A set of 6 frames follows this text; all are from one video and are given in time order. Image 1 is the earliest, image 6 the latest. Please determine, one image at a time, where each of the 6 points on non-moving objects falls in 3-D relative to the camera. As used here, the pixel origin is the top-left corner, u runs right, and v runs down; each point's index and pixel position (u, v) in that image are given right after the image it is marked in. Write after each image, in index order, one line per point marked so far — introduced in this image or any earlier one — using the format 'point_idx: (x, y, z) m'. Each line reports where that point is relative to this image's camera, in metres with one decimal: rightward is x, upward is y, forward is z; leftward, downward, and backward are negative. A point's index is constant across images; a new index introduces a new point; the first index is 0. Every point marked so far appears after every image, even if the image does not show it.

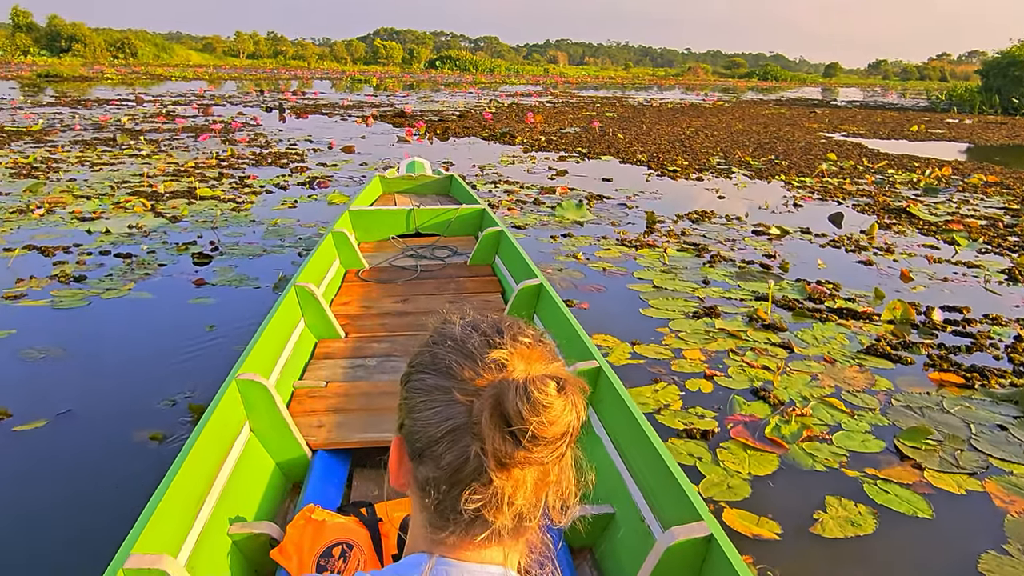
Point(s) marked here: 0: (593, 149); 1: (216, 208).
0: (+1.2, +2.0, +11.8) m
1: (-2.4, +0.7, +6.6) m
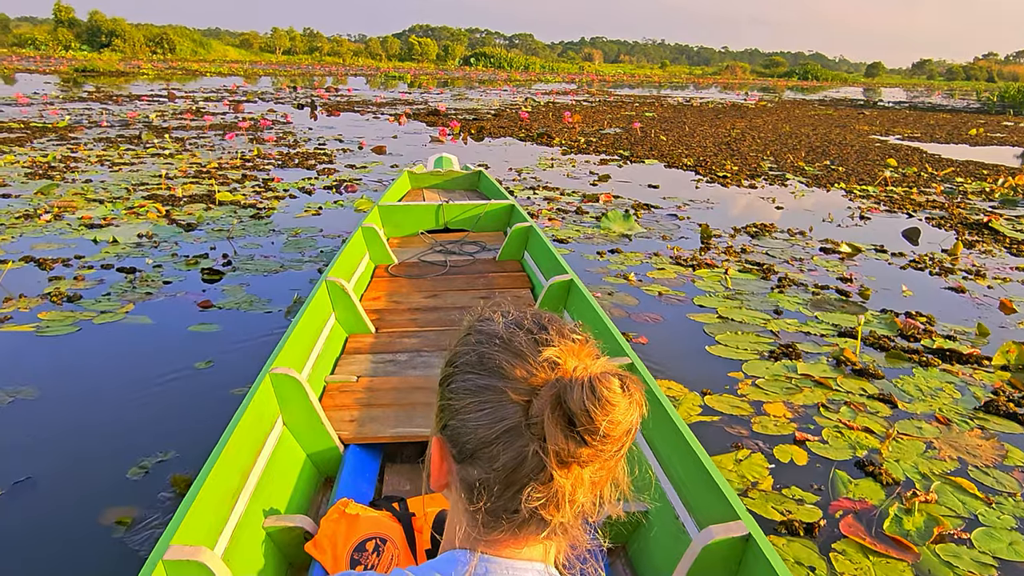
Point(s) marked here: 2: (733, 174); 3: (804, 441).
0: (+1.7, +1.9, +11.2) m
1: (-2.1, +0.6, +6.1) m
2: (+2.6, +1.3, +9.3) m
3: (+1.0, -0.5, +2.7) m
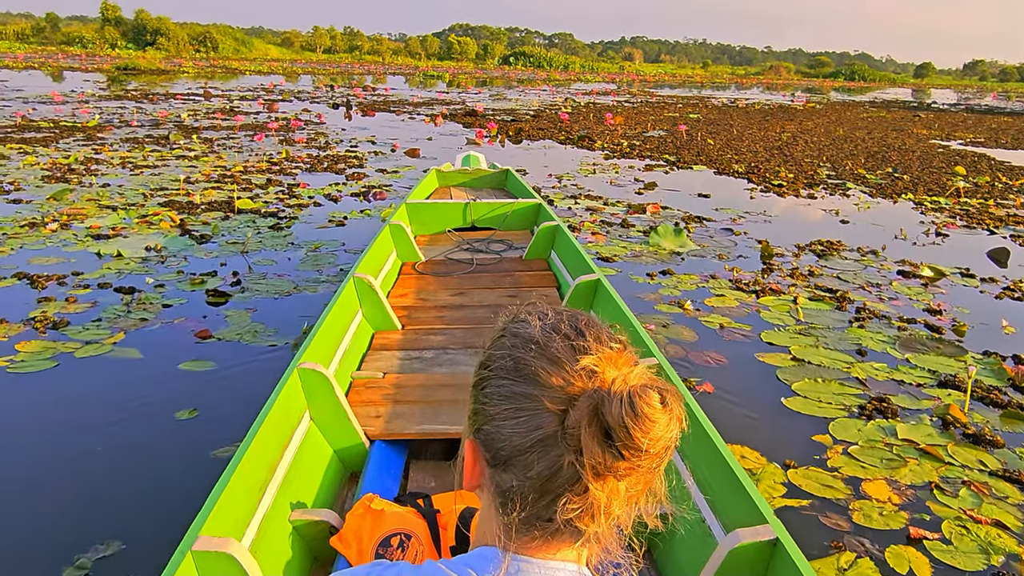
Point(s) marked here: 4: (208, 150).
0: (+2.3, +1.7, +10.6) m
1: (-1.8, +0.4, +5.7) m
2: (+3.0, +1.1, +8.7) m
3: (+1.1, -0.7, +2.1) m
4: (-3.6, +1.6, +9.4) m
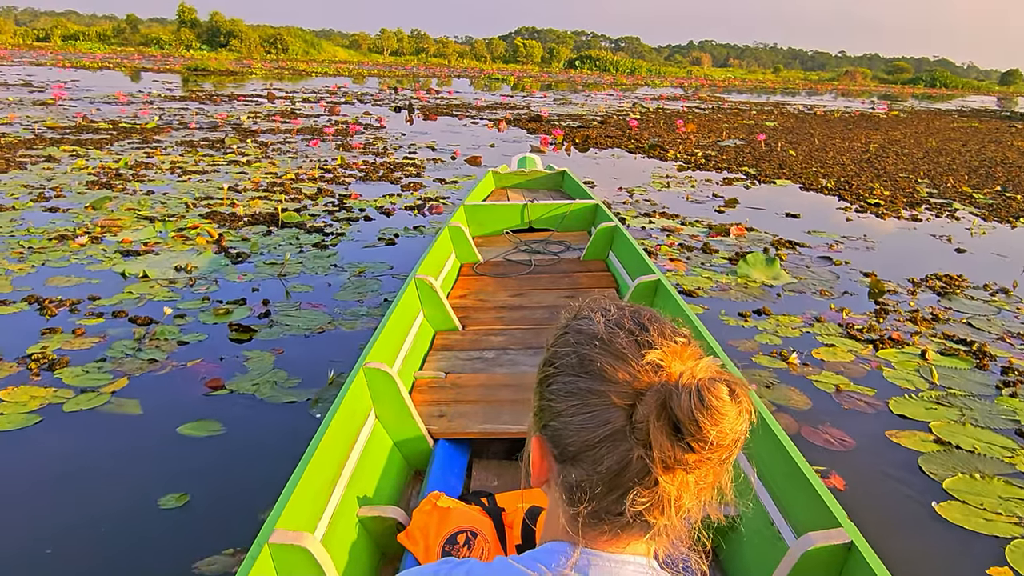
0: (+3.1, +1.4, +9.8) m
1: (-1.4, +0.3, +5.2) m
2: (+3.6, +0.8, +7.8) m
3: (+1.2, -0.9, +1.4) m
4: (-2.8, +1.5, +9.1) m
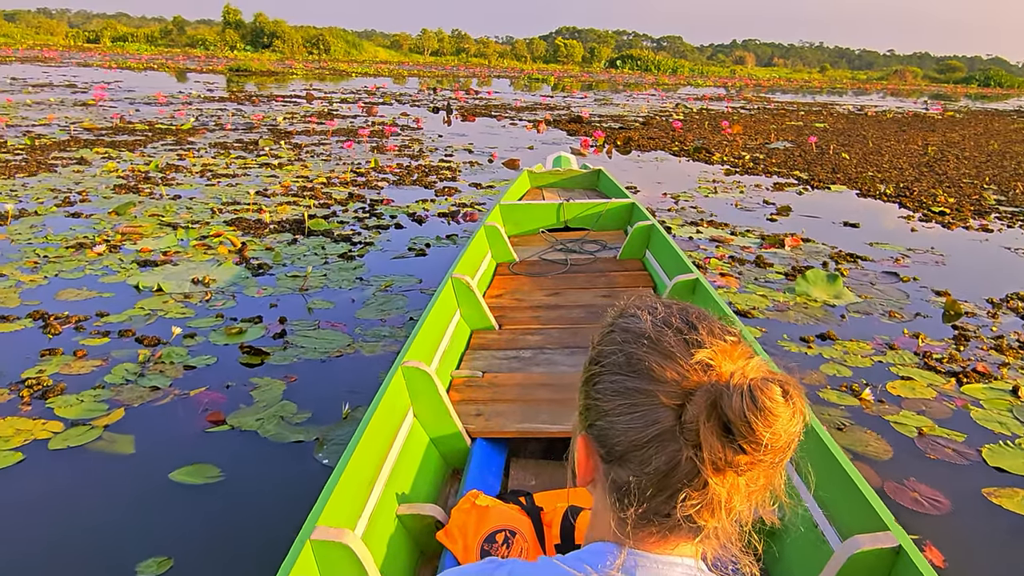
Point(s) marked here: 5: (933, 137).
0: (+3.5, +1.3, +9.3) m
1: (-1.2, +0.2, +4.9) m
2: (+4.0, +0.7, +7.3) m
3: (+1.3, -1.0, +1.0) m
4: (-2.4, +1.4, +8.8) m
5: (+7.9, +2.9, +15.2) m
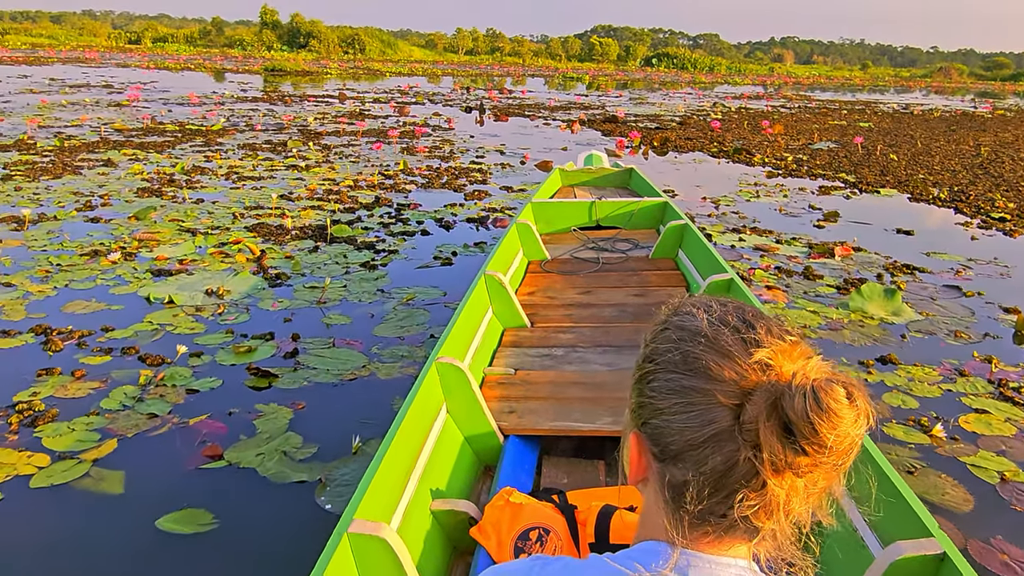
0: (+3.9, +1.2, +8.9) m
1: (-1.0, +0.2, +4.7) m
2: (+4.3, +0.6, +6.8) m
3: (+1.3, -1.1, +0.7) m
4: (-2.1, +1.4, +8.7) m
5: (+8.5, +2.8, +14.6) m
